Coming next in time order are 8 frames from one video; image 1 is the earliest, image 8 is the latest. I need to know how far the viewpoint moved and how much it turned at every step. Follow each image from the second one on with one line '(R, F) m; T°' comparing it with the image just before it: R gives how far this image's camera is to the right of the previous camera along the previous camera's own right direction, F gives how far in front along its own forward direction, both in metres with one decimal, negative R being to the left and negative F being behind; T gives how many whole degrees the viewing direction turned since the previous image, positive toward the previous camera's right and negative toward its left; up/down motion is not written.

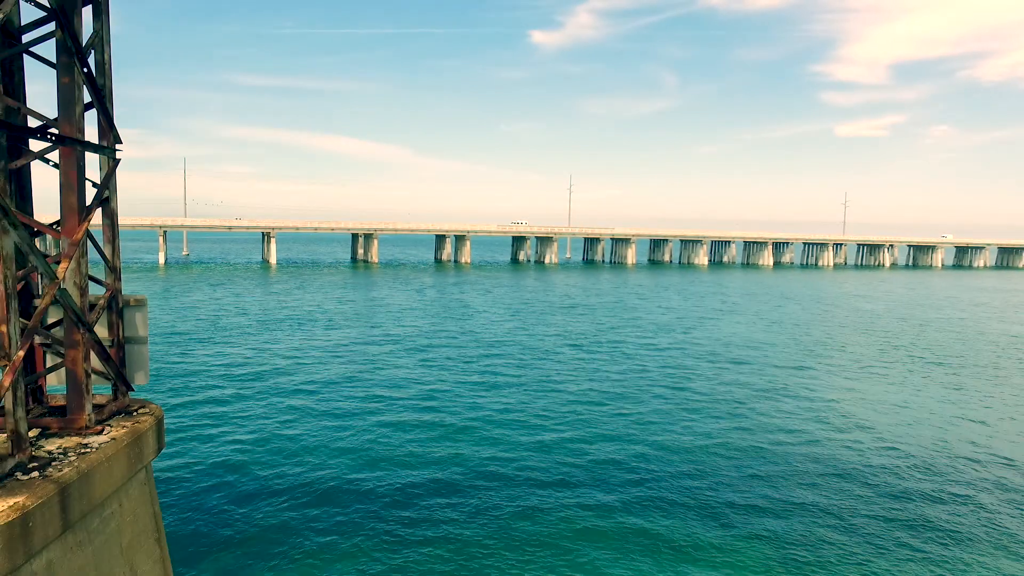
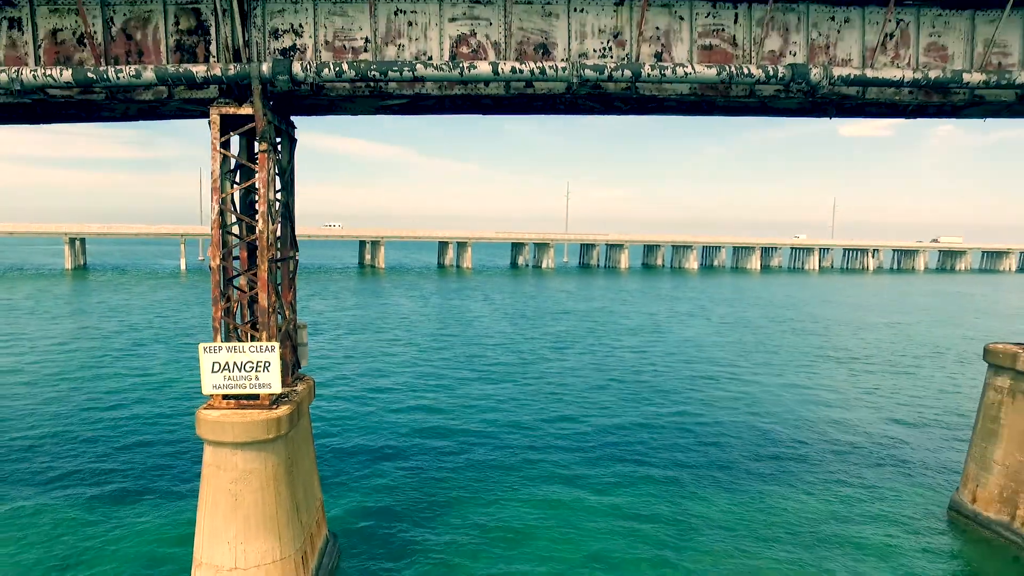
(+0.5, -6.4) m; 0°
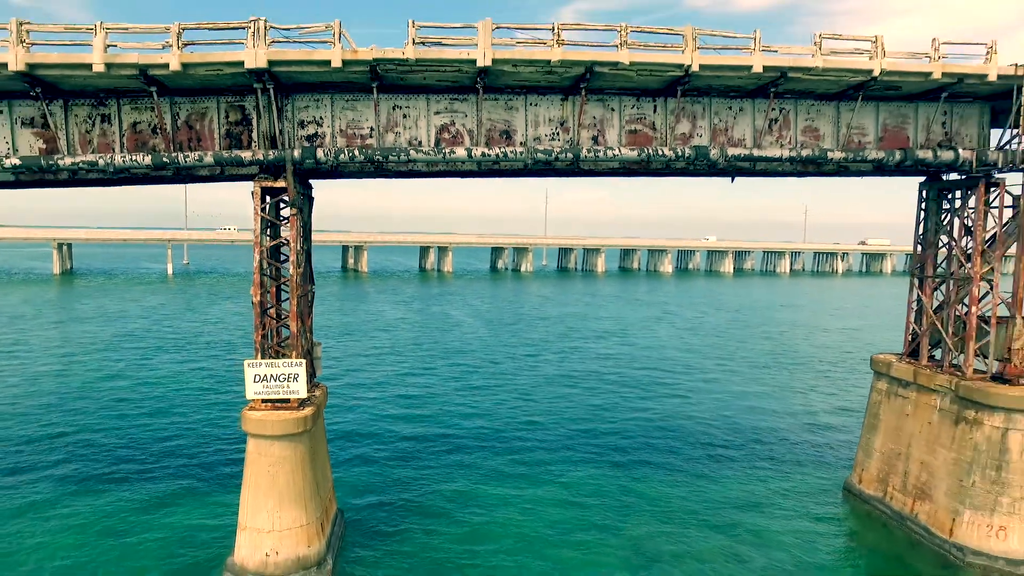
(+0.2, -3.3) m; +1°
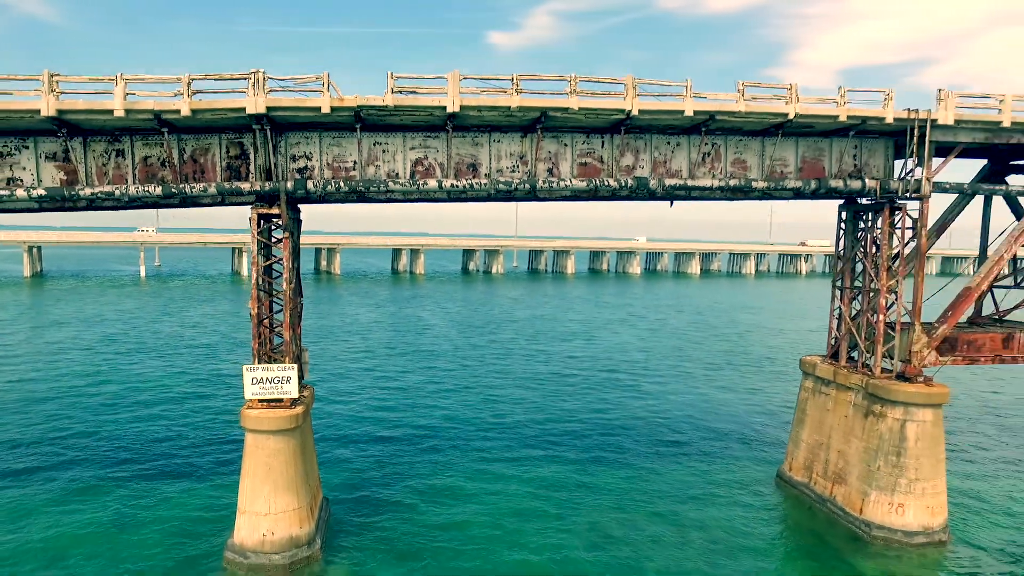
(+0.1, -2.0) m; +2°
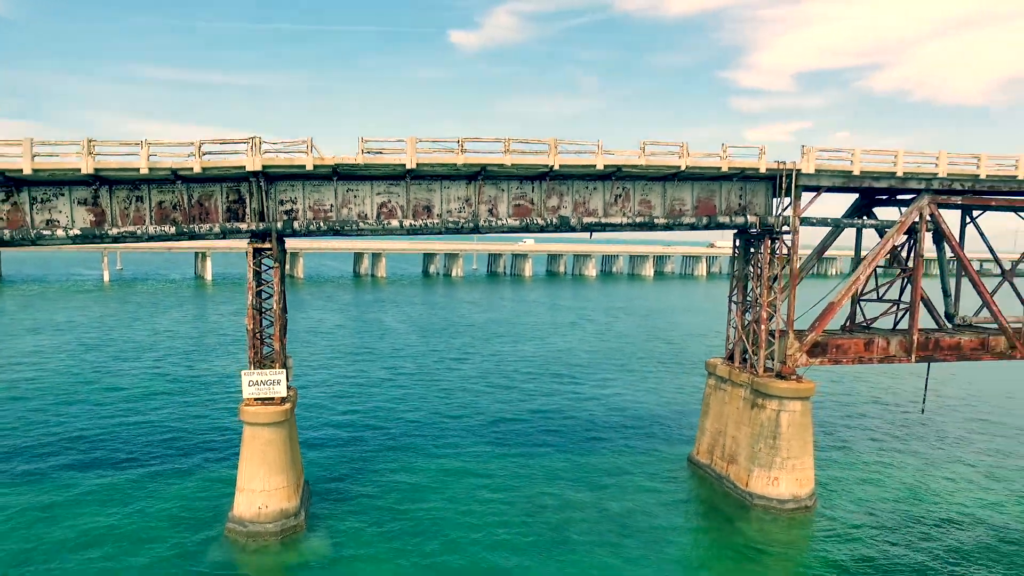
(+0.3, -3.8) m; +3°
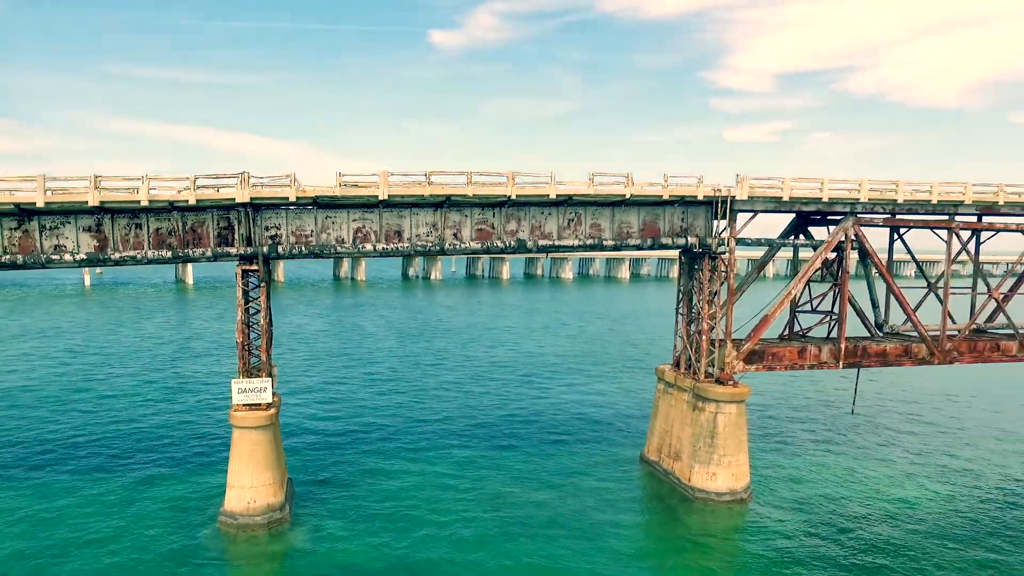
(+0.5, -2.3) m; +1°
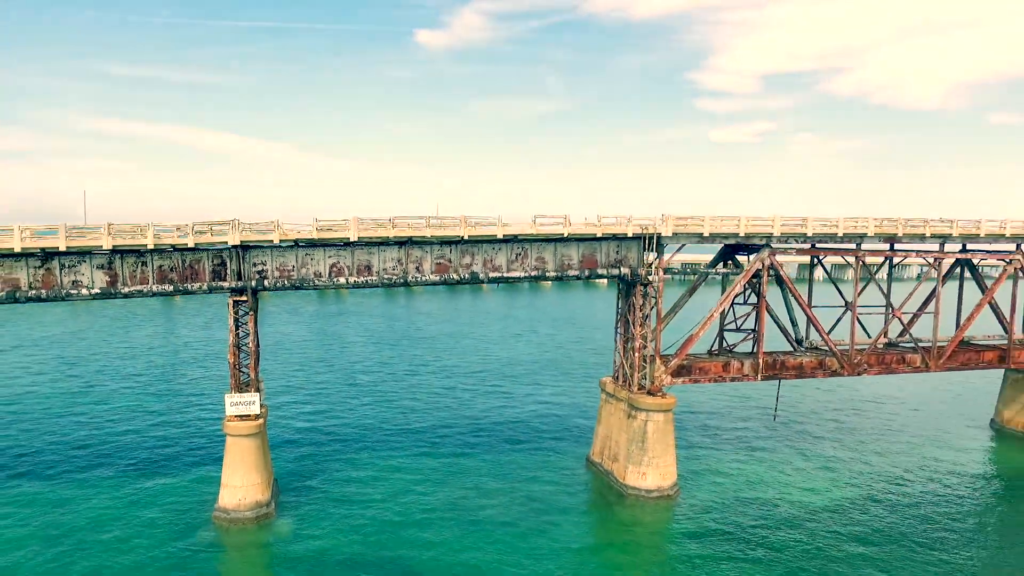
(+1.0, -3.6) m; +1°
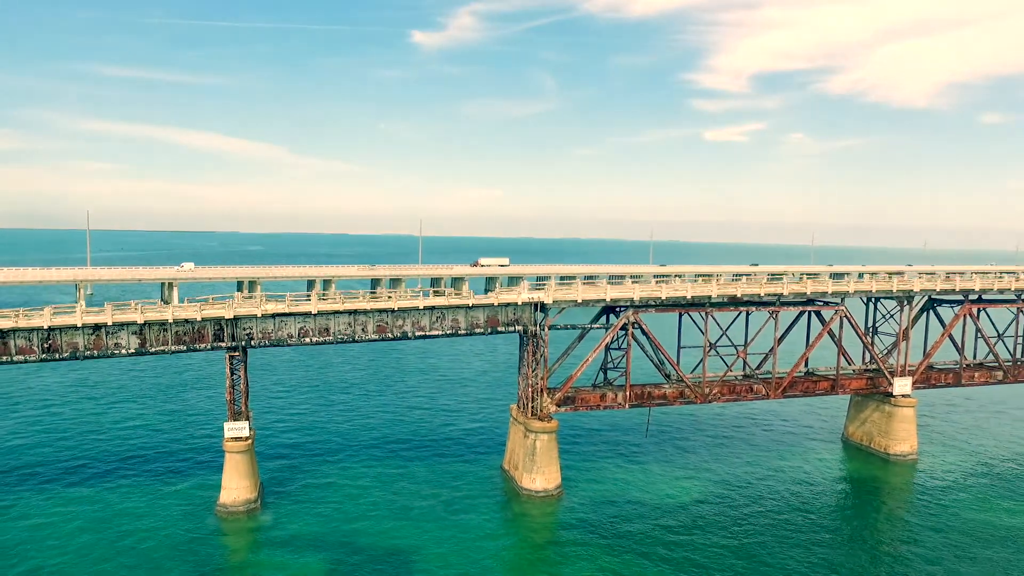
(+3.2, -9.6) m; 0°
